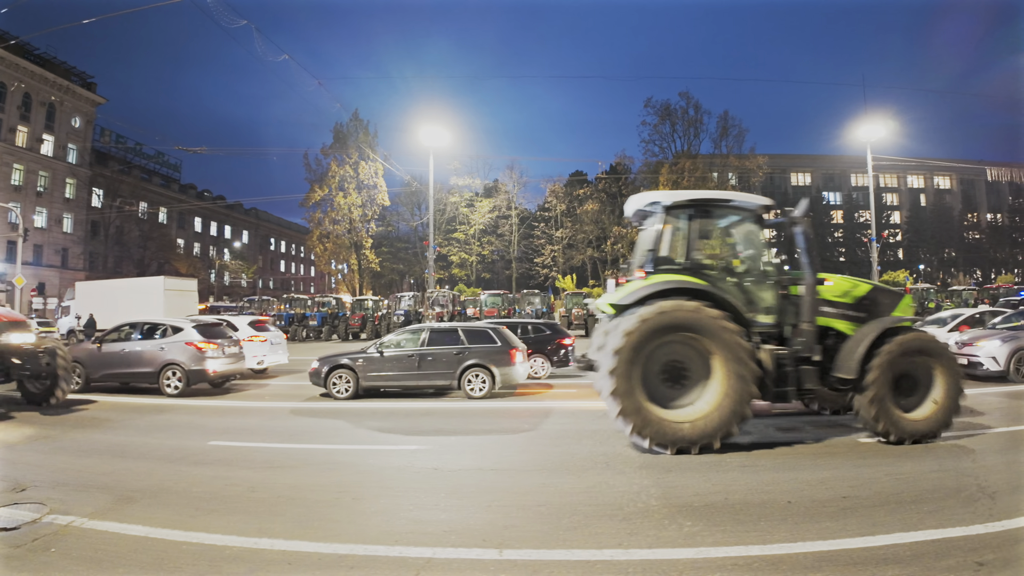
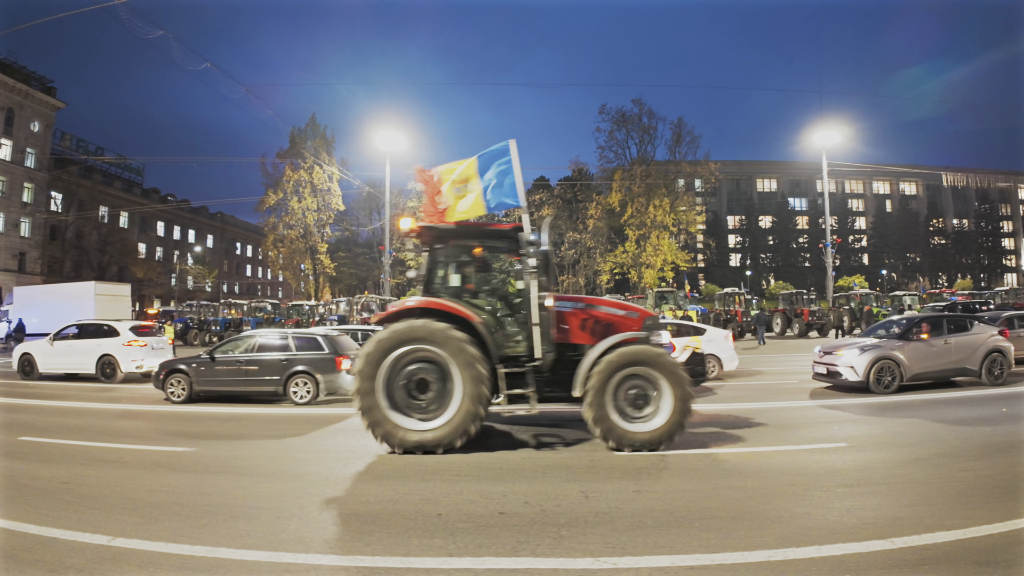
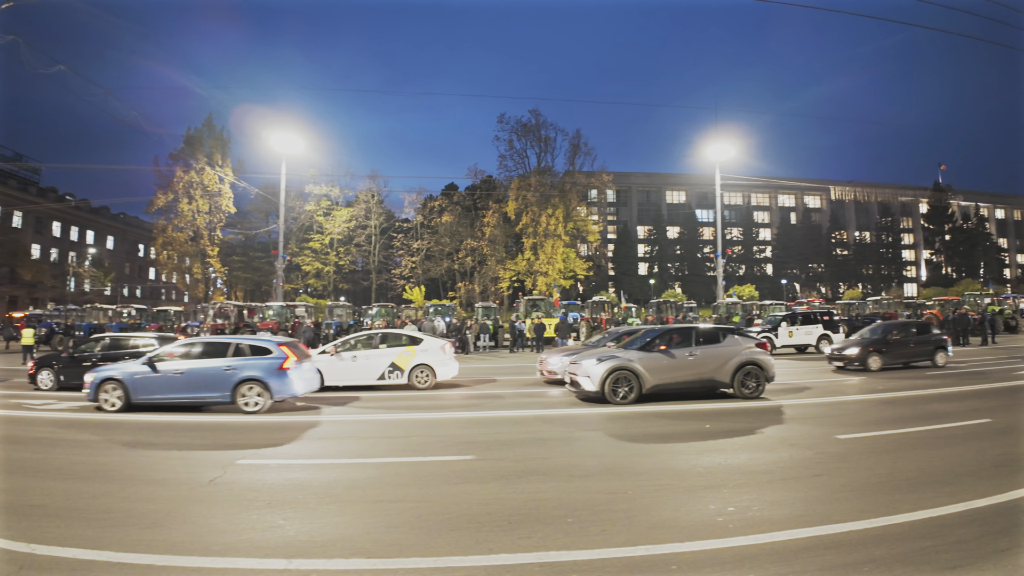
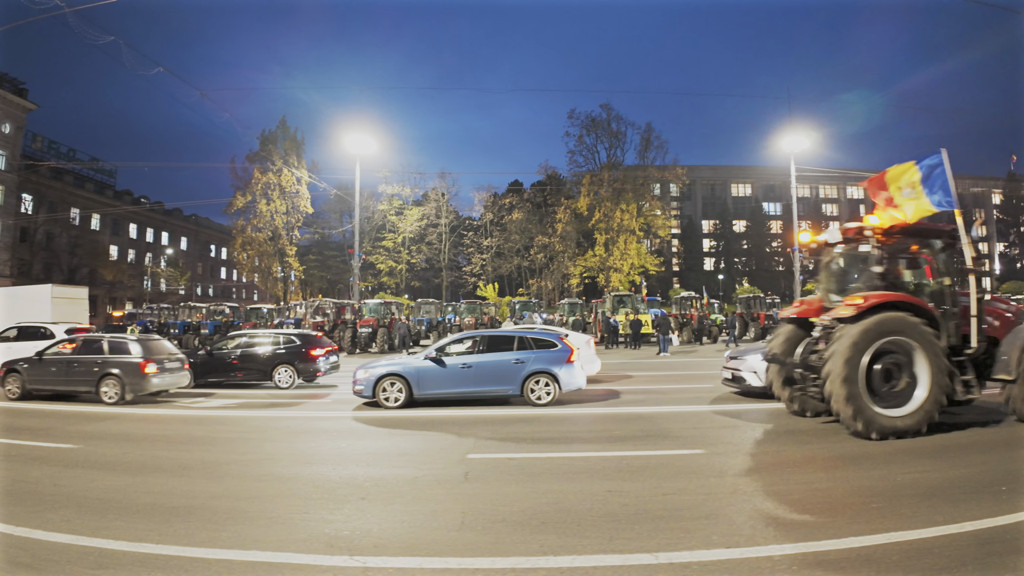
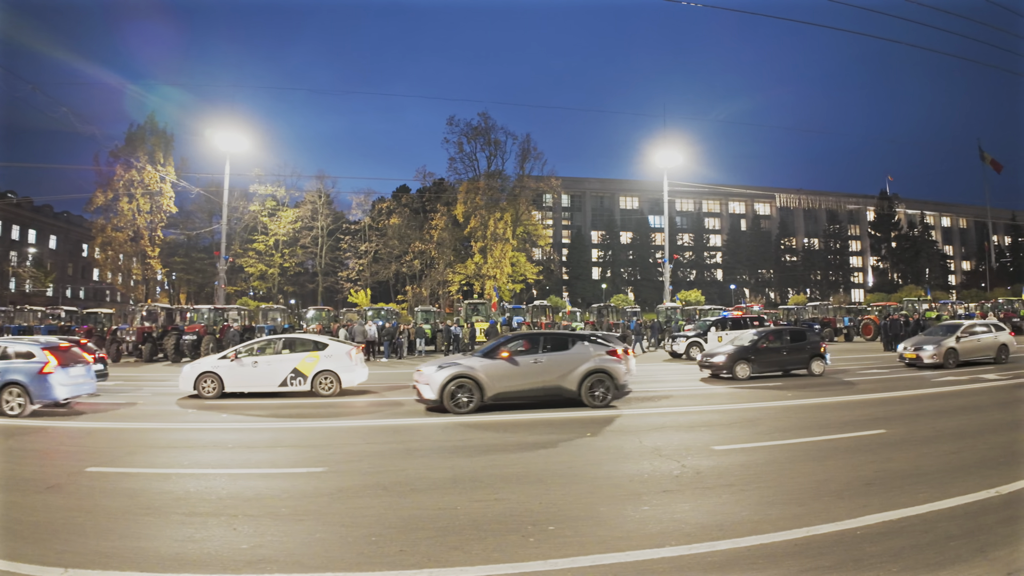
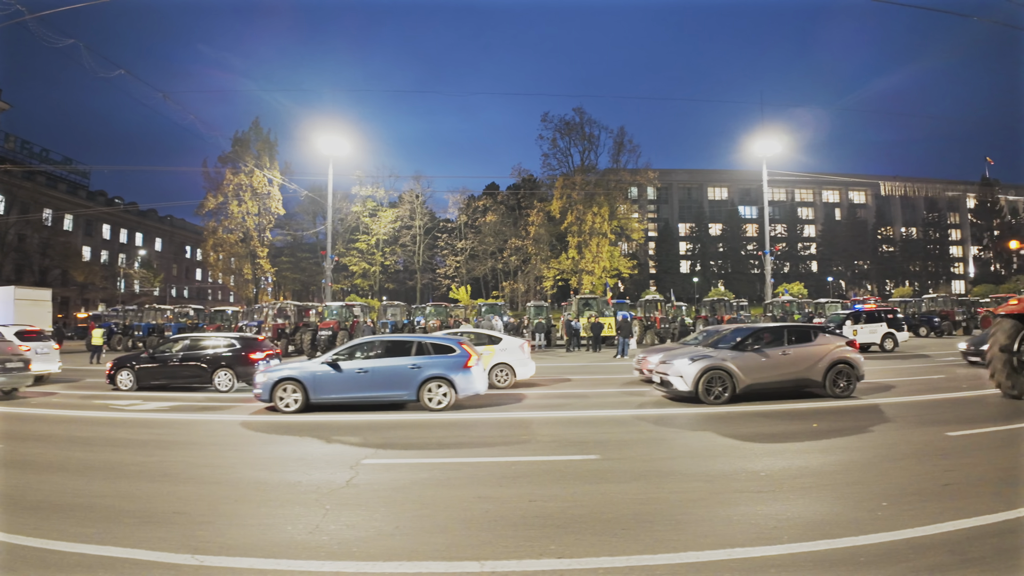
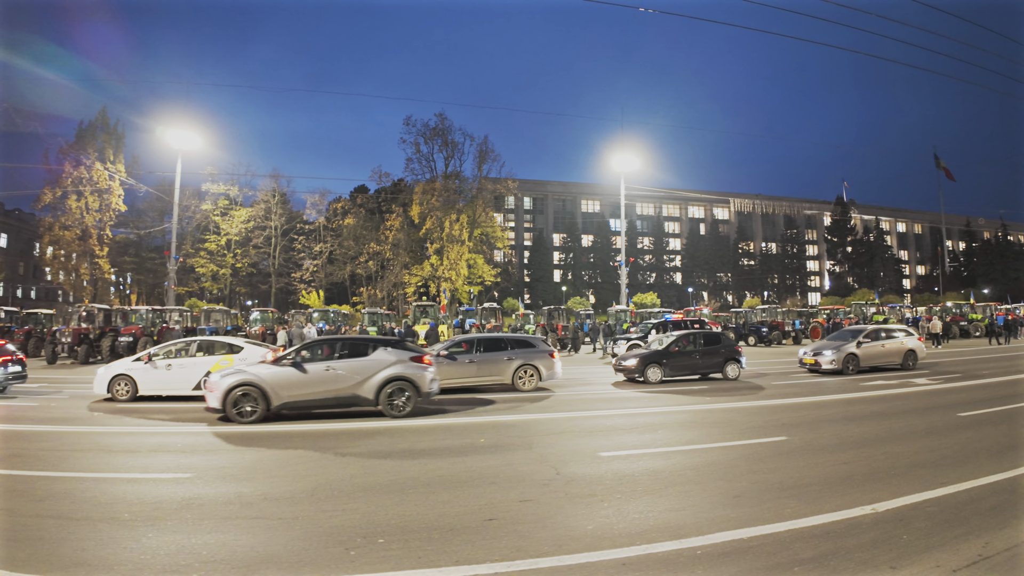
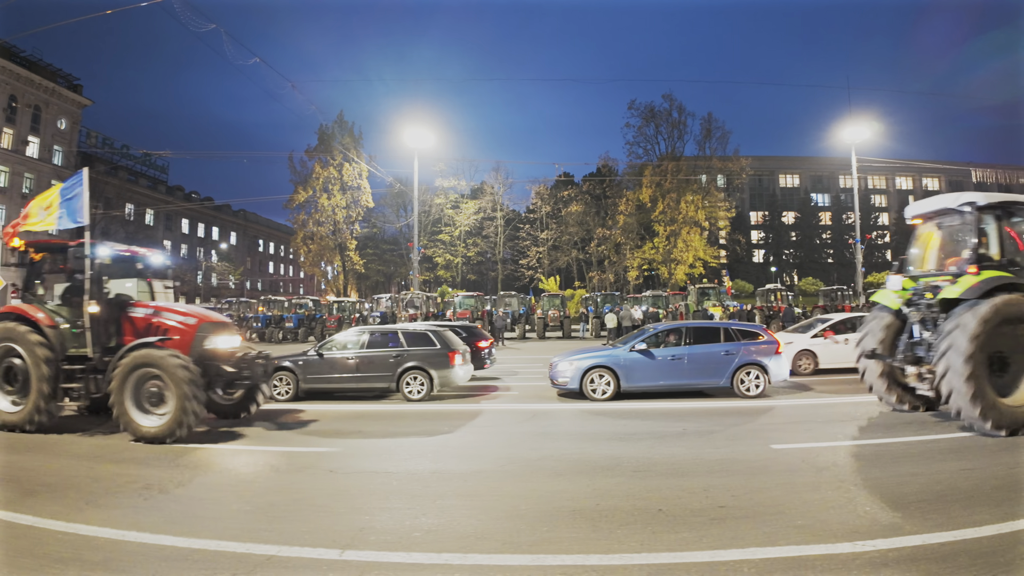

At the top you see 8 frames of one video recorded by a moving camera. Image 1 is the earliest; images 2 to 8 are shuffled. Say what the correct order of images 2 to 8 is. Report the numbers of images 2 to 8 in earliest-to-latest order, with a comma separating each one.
8, 2, 4, 6, 3, 5, 7
